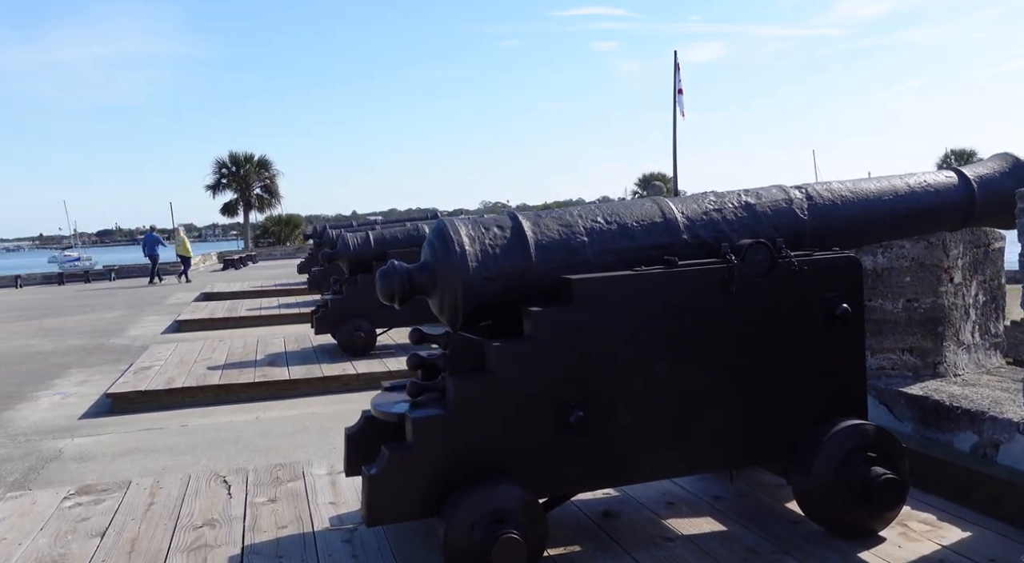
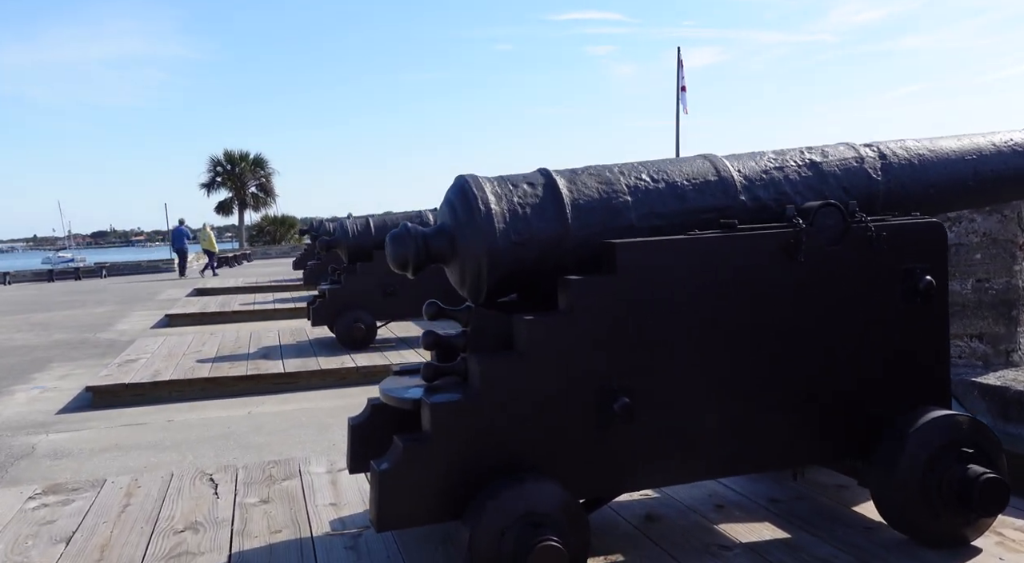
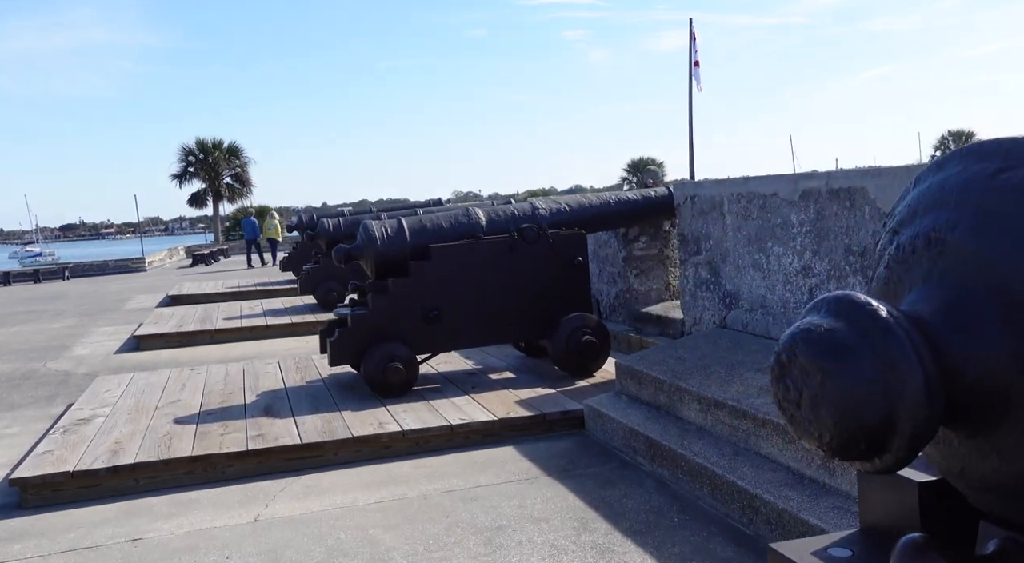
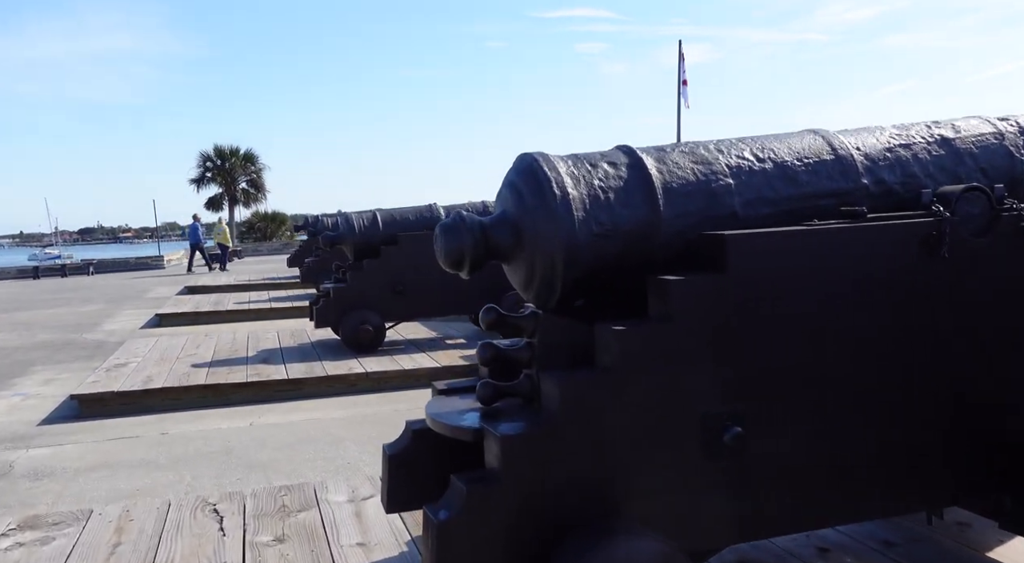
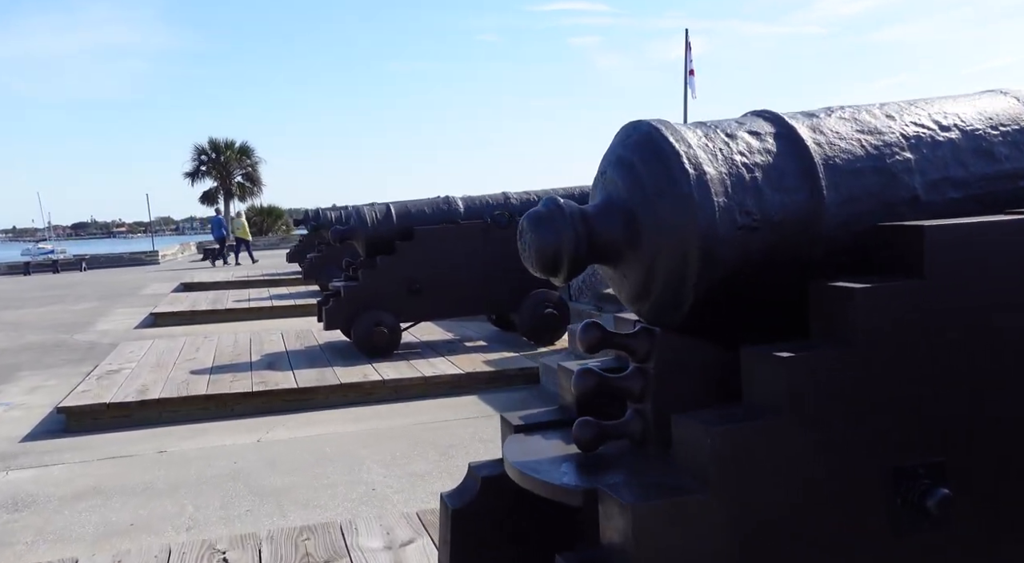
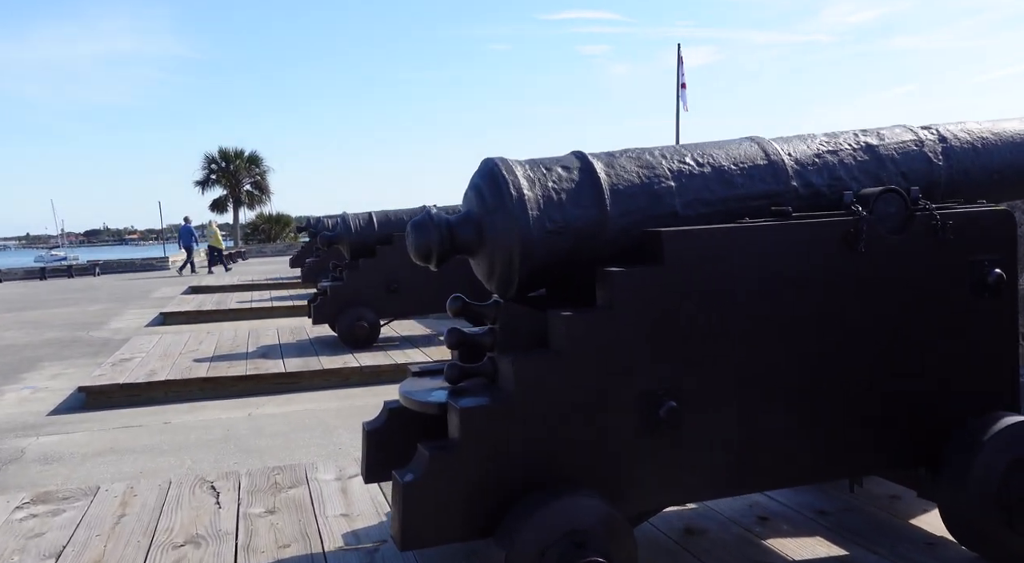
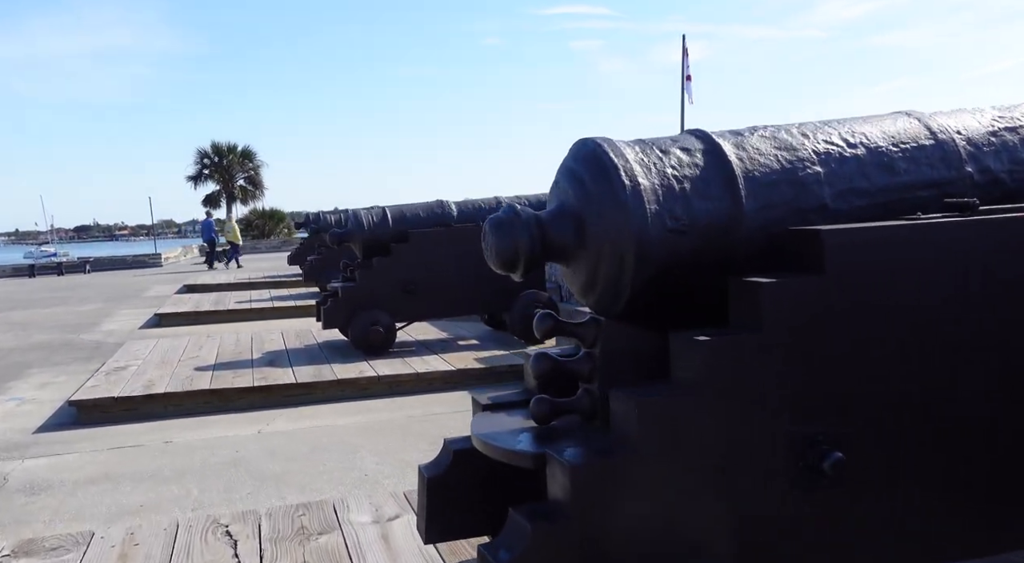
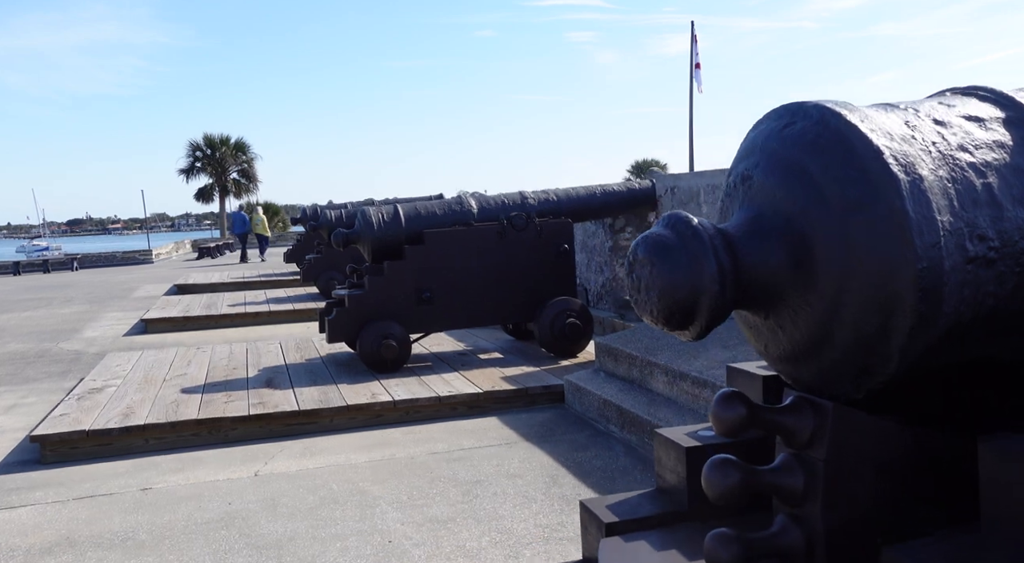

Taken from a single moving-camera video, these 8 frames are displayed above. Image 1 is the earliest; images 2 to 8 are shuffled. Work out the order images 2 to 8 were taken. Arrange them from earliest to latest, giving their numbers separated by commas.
2, 6, 4, 7, 5, 8, 3
